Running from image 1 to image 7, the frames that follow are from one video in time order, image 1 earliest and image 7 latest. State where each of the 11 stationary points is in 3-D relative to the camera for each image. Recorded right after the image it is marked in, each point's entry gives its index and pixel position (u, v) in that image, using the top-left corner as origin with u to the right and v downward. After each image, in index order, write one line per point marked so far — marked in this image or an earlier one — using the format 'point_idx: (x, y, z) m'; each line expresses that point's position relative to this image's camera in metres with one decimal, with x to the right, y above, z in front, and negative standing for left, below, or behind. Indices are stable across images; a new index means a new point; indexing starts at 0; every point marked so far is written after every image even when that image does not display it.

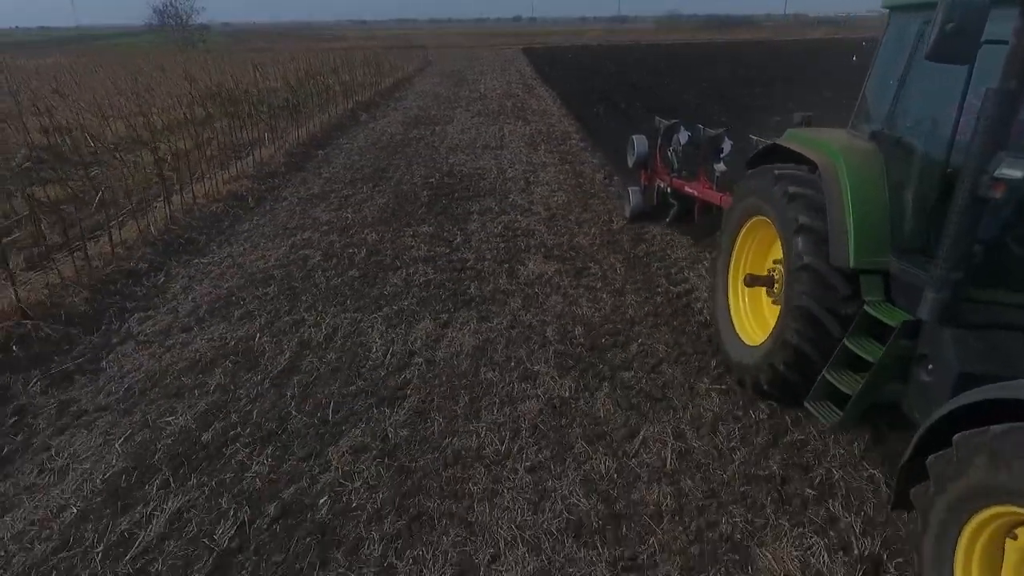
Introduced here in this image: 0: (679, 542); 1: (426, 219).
0: (+0.7, -1.0, +2.5) m
1: (-0.9, +0.8, +6.6) m
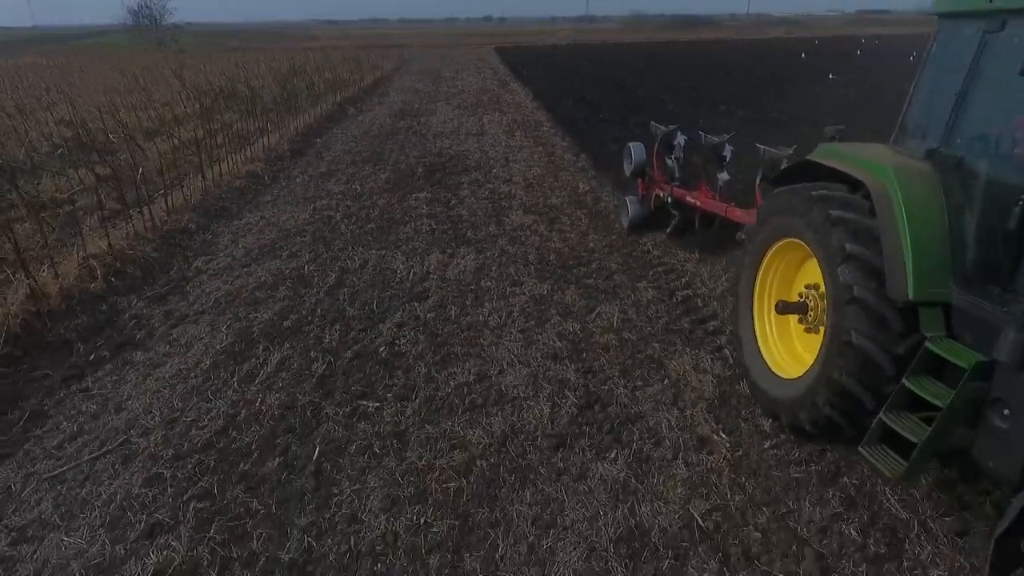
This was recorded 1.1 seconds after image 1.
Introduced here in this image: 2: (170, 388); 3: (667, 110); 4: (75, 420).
0: (+0.7, -0.4, +3.8) m
1: (-1.1, +1.3, +7.9) m
2: (-2.1, -0.6, +3.8) m
3: (+3.4, +3.9, +13.5) m
4: (-2.5, -0.7, +3.6) m
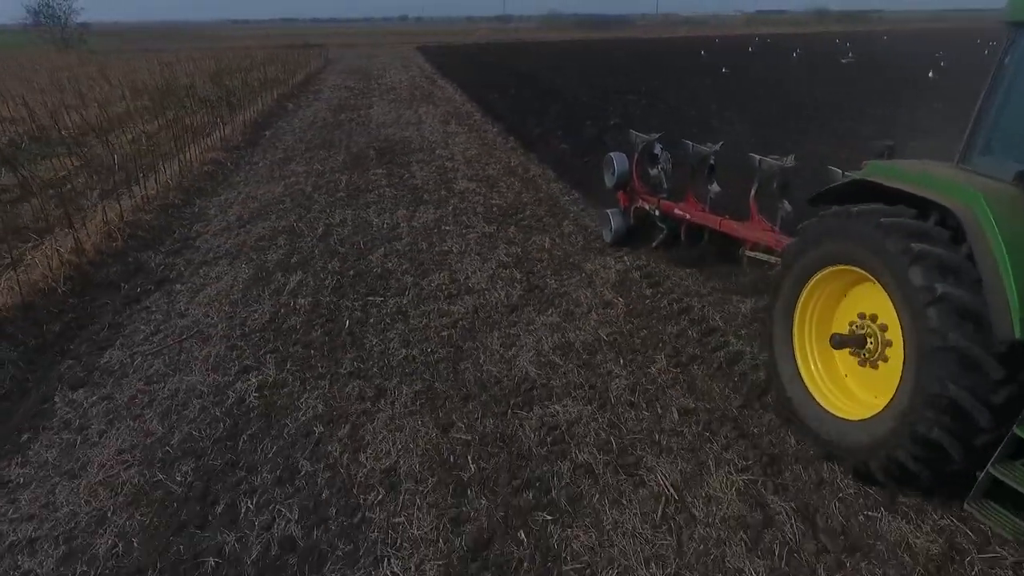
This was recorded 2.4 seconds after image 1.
0: (+0.3, +0.2, +5.3) m
1: (-2.0, +1.8, +9.2) m
2: (-2.4, -0.1, +5.1) m
3: (+1.7, +4.7, +15.2) m
4: (-2.8, -0.3, +4.8) m
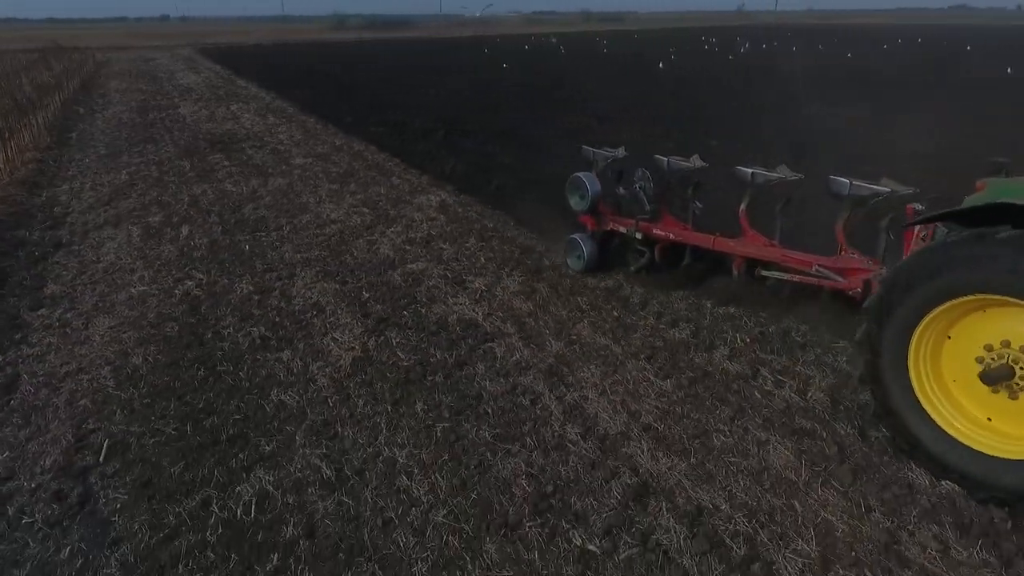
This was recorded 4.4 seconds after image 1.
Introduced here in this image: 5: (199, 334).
0: (-1.5, +1.0, +7.3) m
1: (-5.0, +2.3, +10.3) m
2: (-4.0, +0.4, +6.3) m
3: (-3.5, +5.4, +17.1) m
4: (-4.2, +0.2, +5.9) m
5: (-2.3, -0.3, +4.5) m
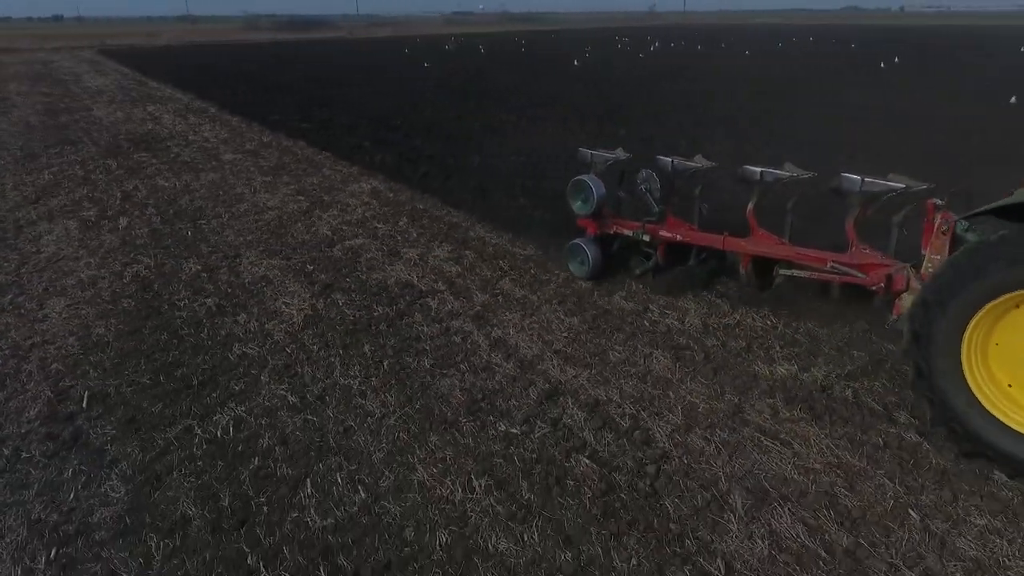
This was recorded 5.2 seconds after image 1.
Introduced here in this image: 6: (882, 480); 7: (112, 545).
0: (-2.4, +1.2, +7.8) m
1: (-6.3, +2.3, +10.4) m
2: (-4.7, +0.5, +6.5) m
3: (-5.8, +5.5, +17.3) m
4: (-4.9, +0.3, +6.1) m
5: (-2.8, -0.1, +4.9) m
6: (+1.7, -0.9, +2.9) m
7: (-1.8, -1.1, +2.7) m
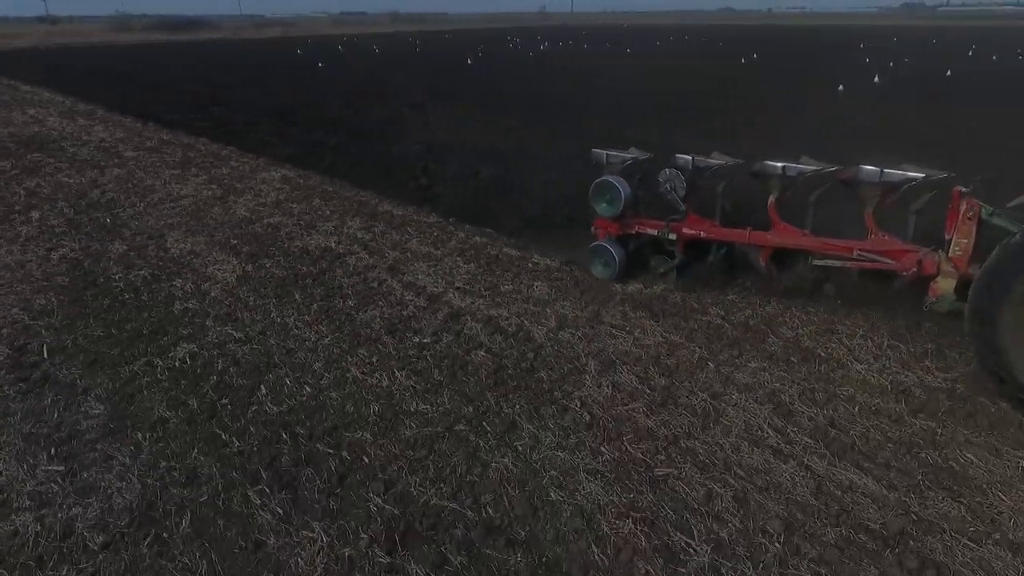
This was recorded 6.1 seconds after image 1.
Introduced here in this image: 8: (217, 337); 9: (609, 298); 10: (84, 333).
0: (-3.8, +1.5, +8.3) m
1: (-8.0, +2.3, +10.3) m
2: (-5.8, +0.6, +6.6) m
3: (-8.7, +5.5, +17.2) m
4: (-5.9, +0.4, +6.2) m
5: (-3.7, +0.1, +5.3) m
6: (+1.2, -0.4, +4.1) m
7: (-2.2, -0.8, +3.4) m
8: (-2.1, -0.3, +4.3) m
9: (+0.8, -0.1, +4.8) m
10: (-3.1, -0.3, +4.5) m
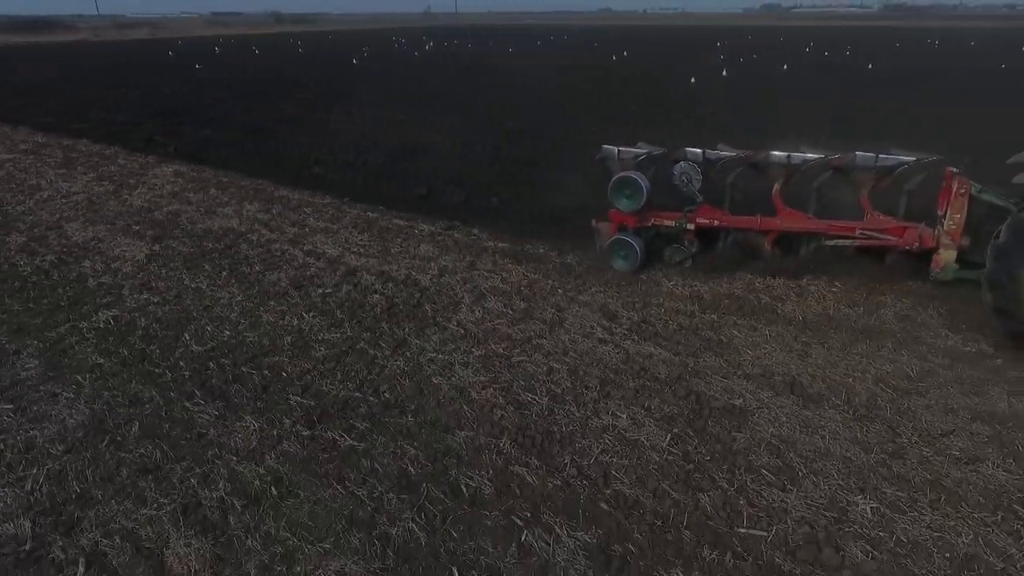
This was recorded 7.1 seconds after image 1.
0: (-5.4, +1.6, +8.5) m
1: (-9.9, +2.0, +9.8) m
2: (-7.1, +0.5, +6.6) m
3: (-11.9, +5.2, +16.5) m
4: (-7.1, +0.3, +6.1) m
5: (-4.7, +0.2, +5.6) m
6: (+0.3, +0.1, +5.1) m
7: (-2.9, -0.6, +3.9) m
8: (-3.0, -0.1, +4.9) m
9: (-0.3, +0.3, +5.7) m
10: (-4.0, -0.2, +4.8) m
